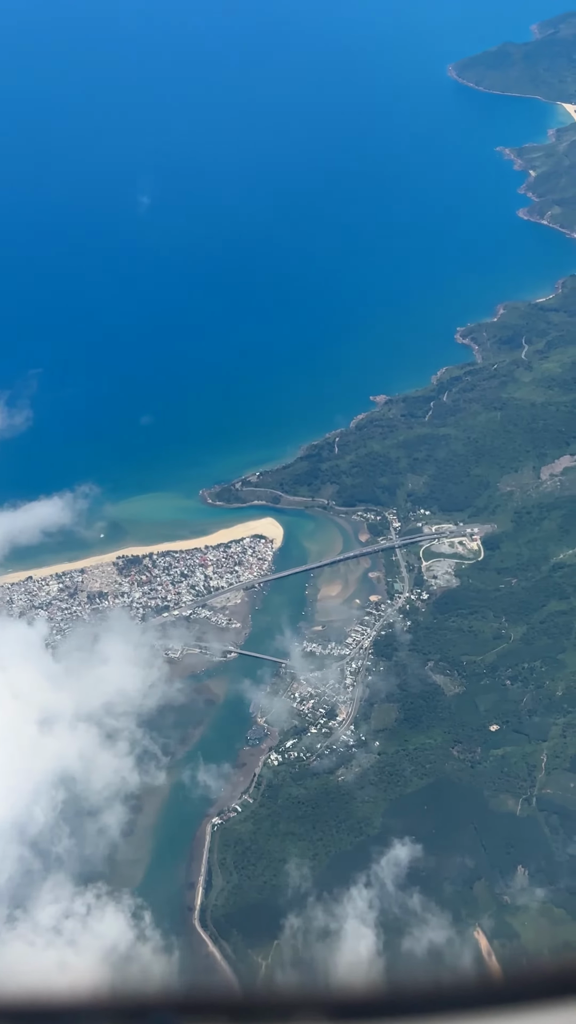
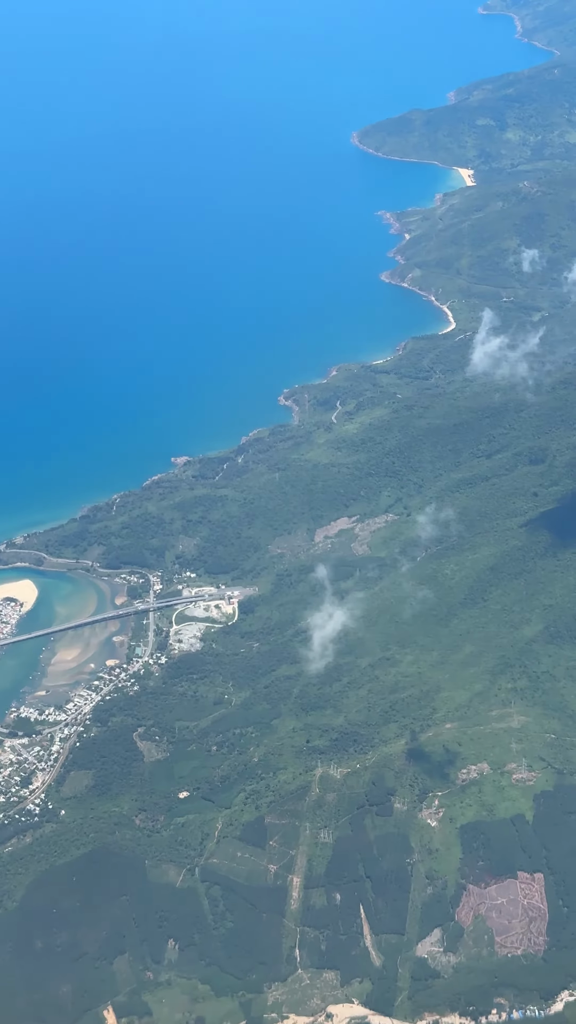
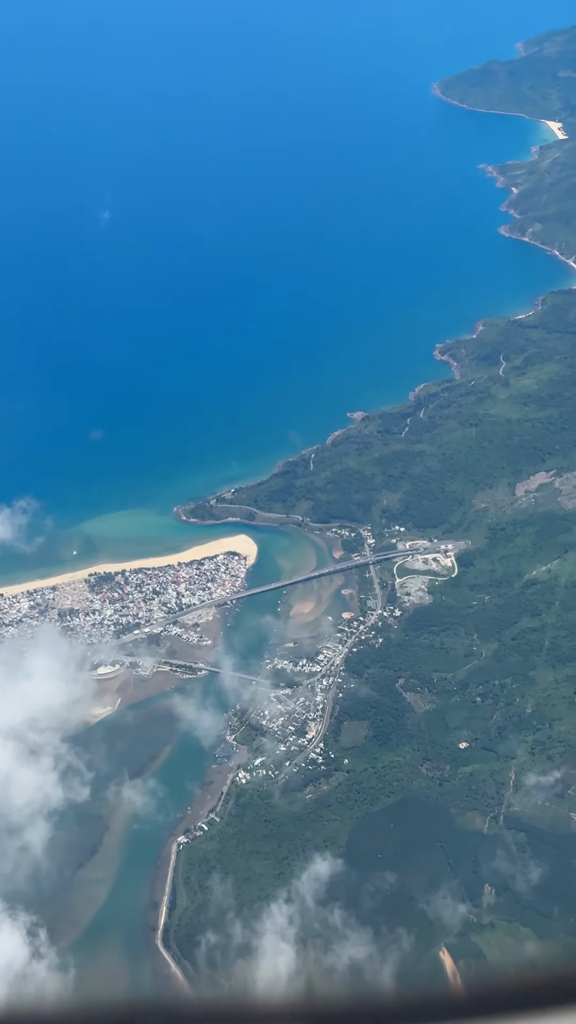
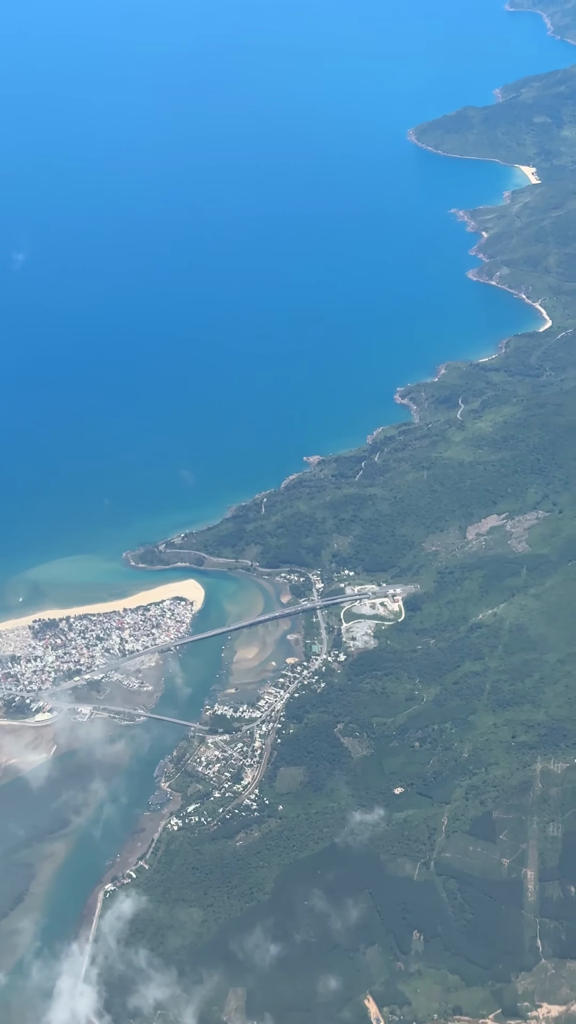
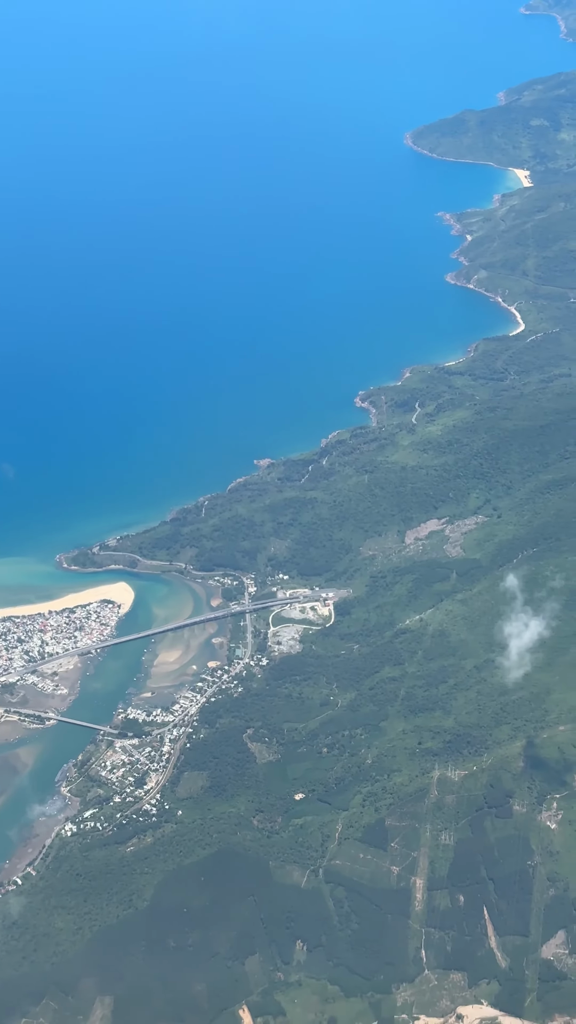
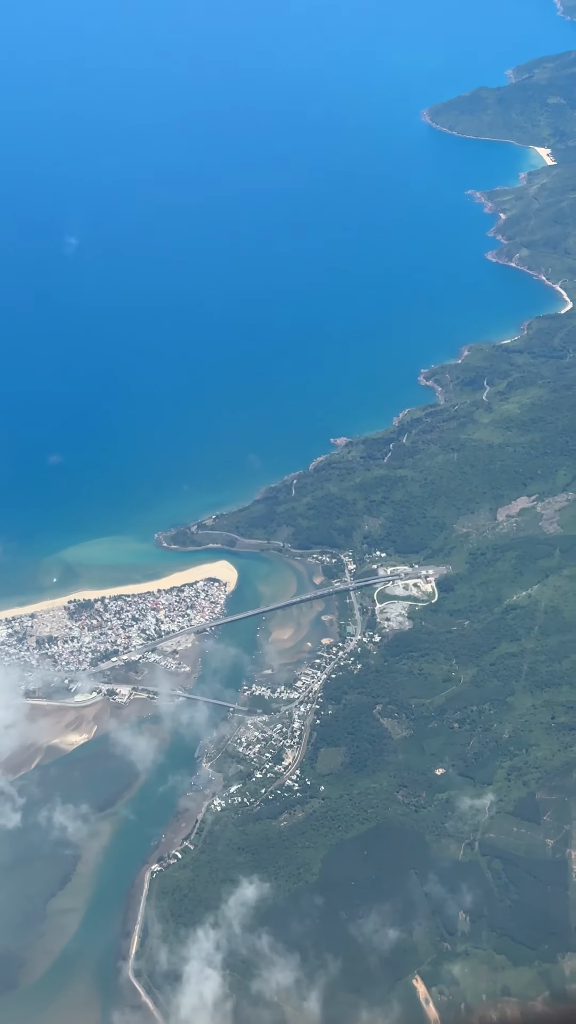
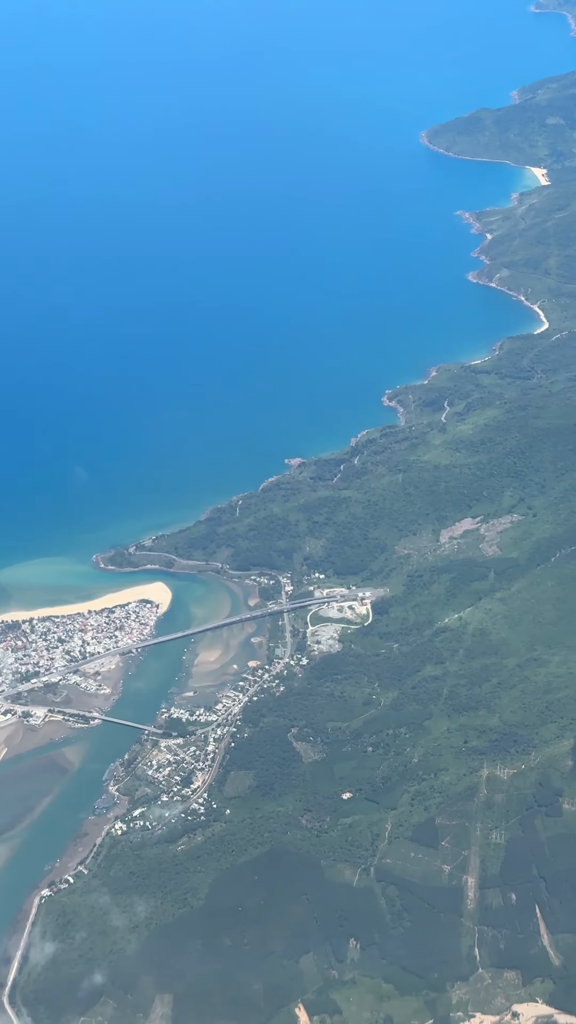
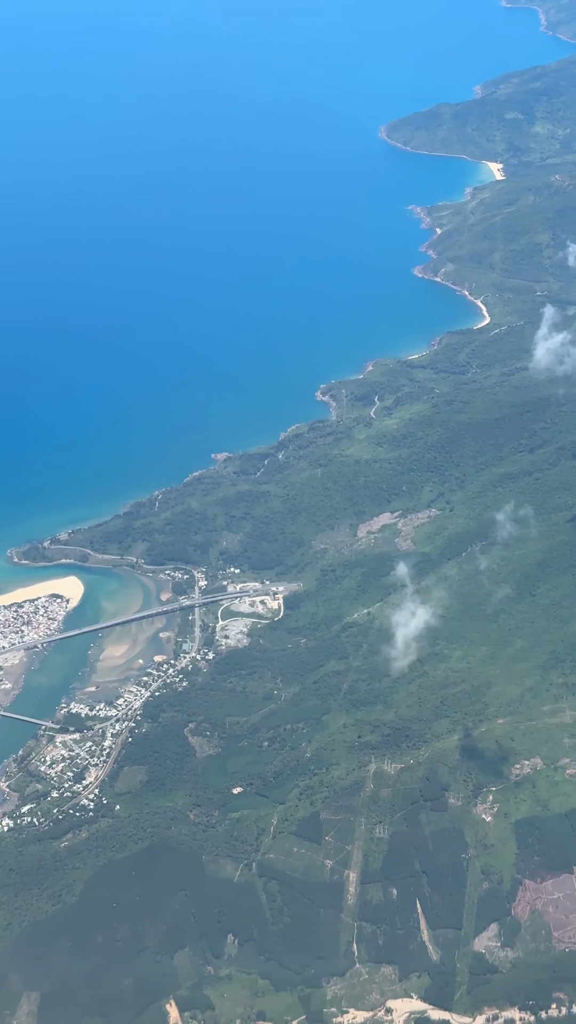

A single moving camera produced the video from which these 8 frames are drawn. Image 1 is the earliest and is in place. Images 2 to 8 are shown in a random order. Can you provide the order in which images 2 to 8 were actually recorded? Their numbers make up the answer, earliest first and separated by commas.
3, 6, 4, 7, 5, 8, 2
